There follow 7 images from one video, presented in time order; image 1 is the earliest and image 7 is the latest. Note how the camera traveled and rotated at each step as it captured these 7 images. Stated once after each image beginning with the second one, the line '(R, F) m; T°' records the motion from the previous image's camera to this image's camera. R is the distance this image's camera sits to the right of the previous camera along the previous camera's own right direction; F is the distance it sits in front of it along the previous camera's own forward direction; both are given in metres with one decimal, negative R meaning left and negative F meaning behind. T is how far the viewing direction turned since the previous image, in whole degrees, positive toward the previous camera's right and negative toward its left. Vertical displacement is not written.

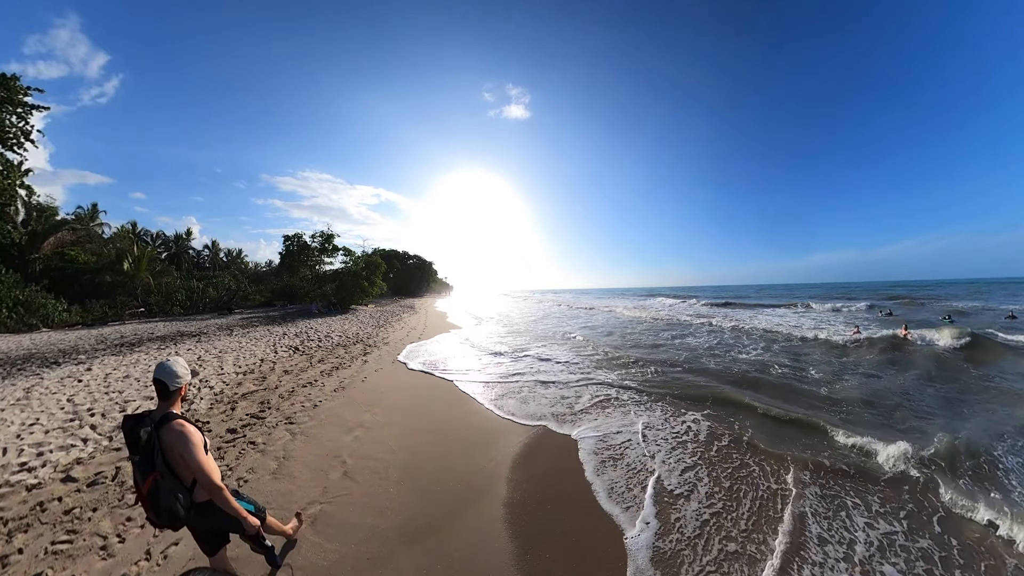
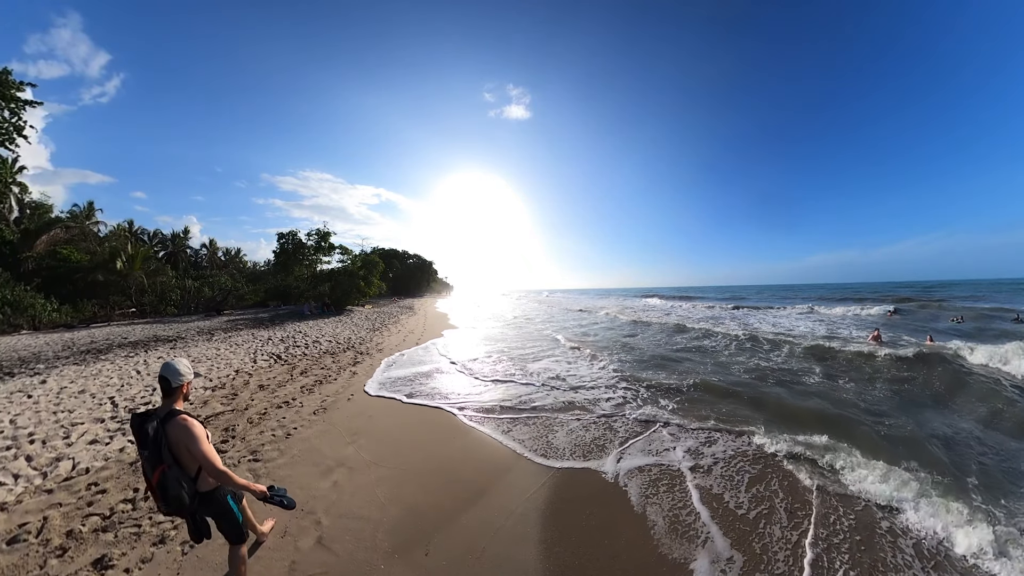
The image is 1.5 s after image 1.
(-0.3, +1.1) m; 0°
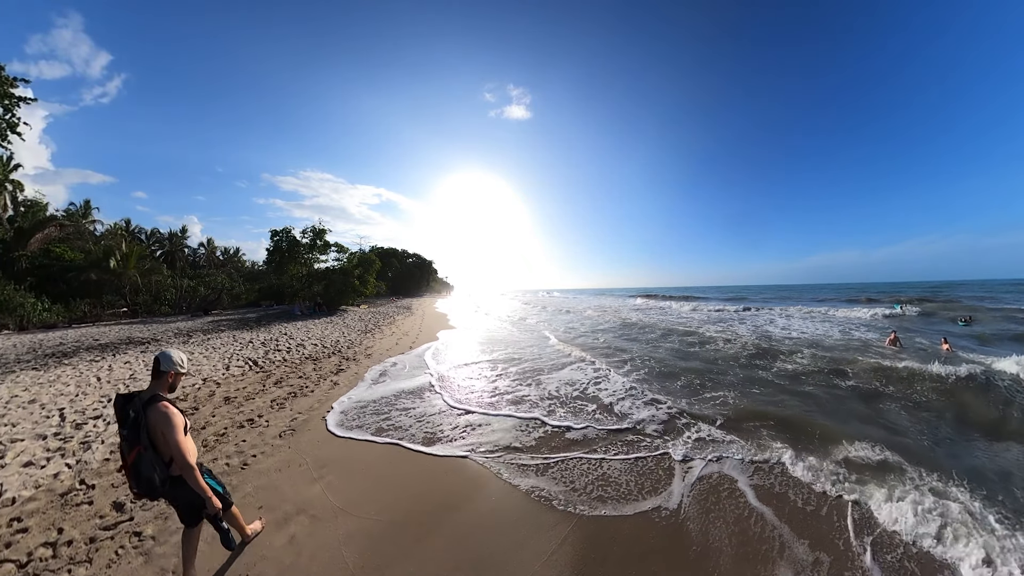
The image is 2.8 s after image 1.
(-0.1, +0.9) m; 0°
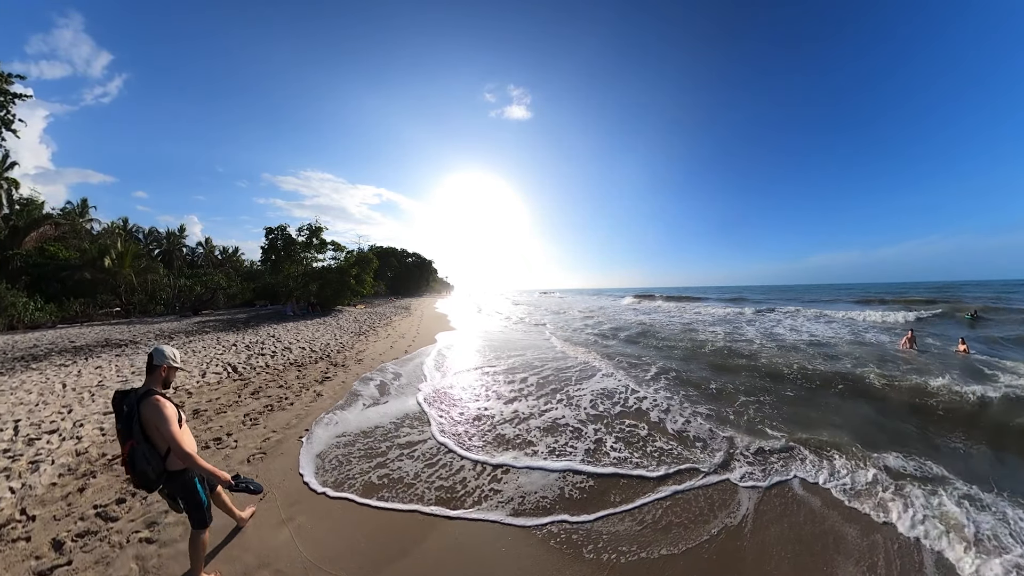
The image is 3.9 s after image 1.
(-0.1, +0.7) m; 0°
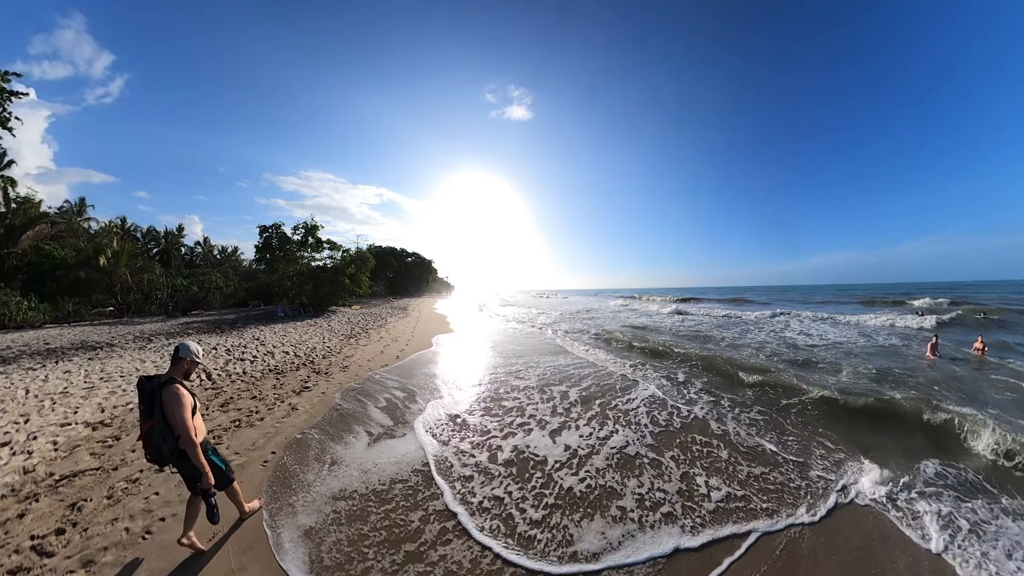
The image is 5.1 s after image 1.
(0.0, +0.6) m; 0°
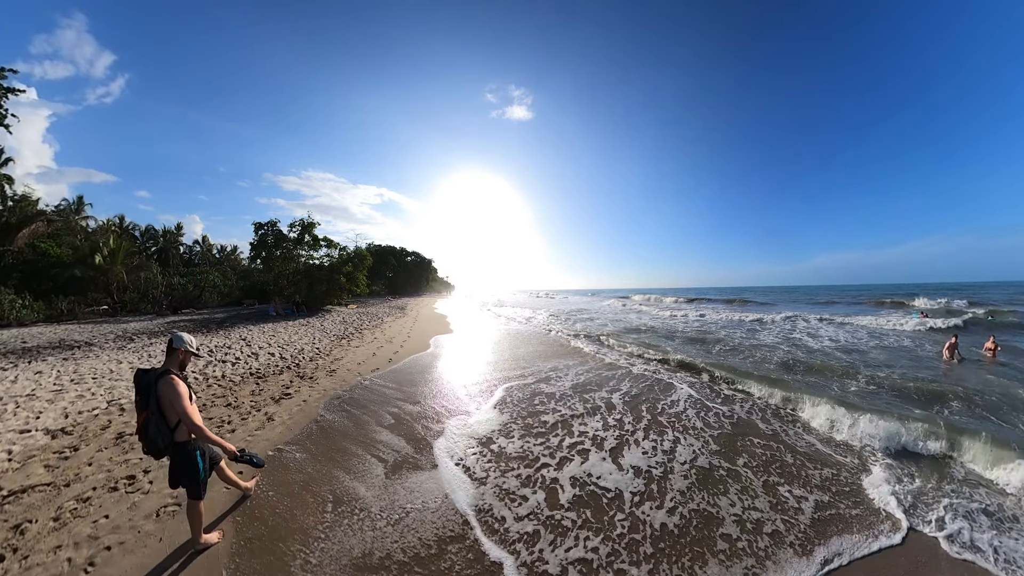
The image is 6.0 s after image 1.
(0.0, +0.5) m; 0°
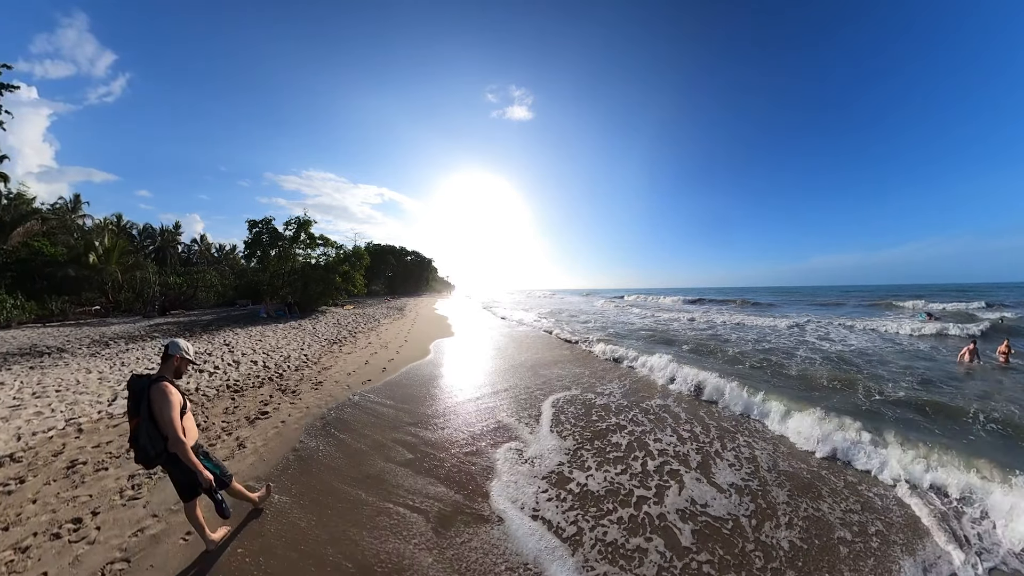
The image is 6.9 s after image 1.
(-0.1, +0.6) m; 0°
